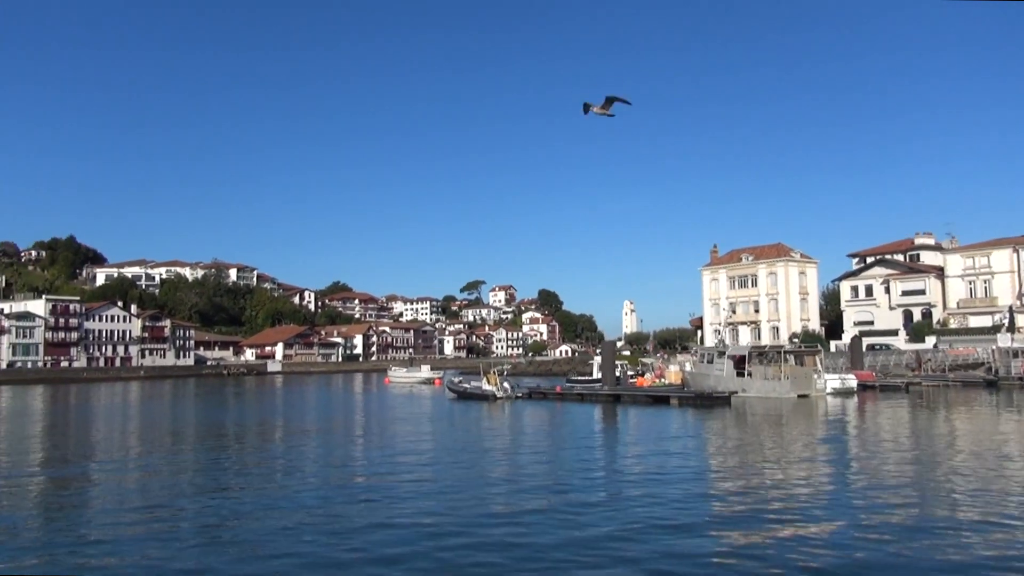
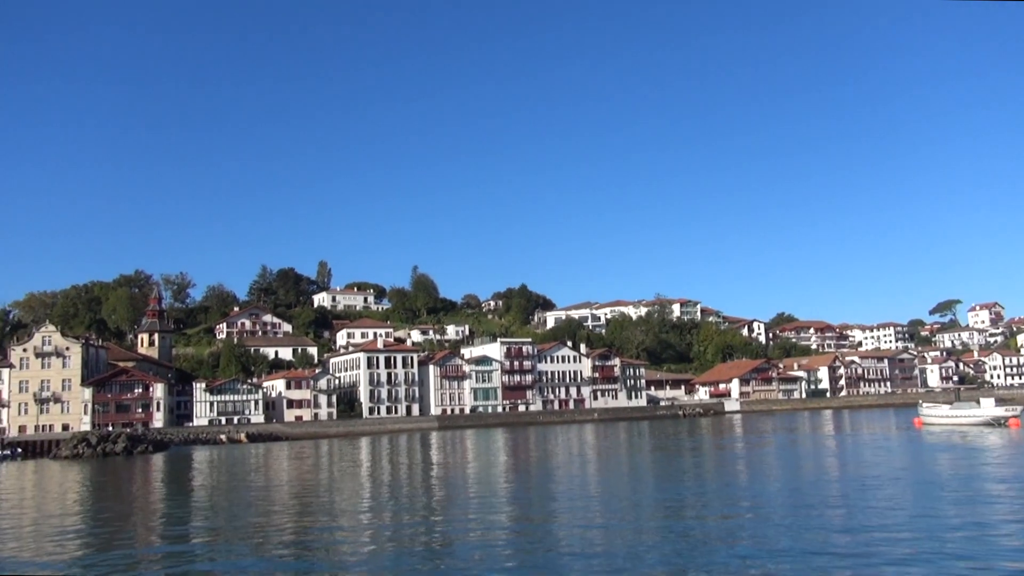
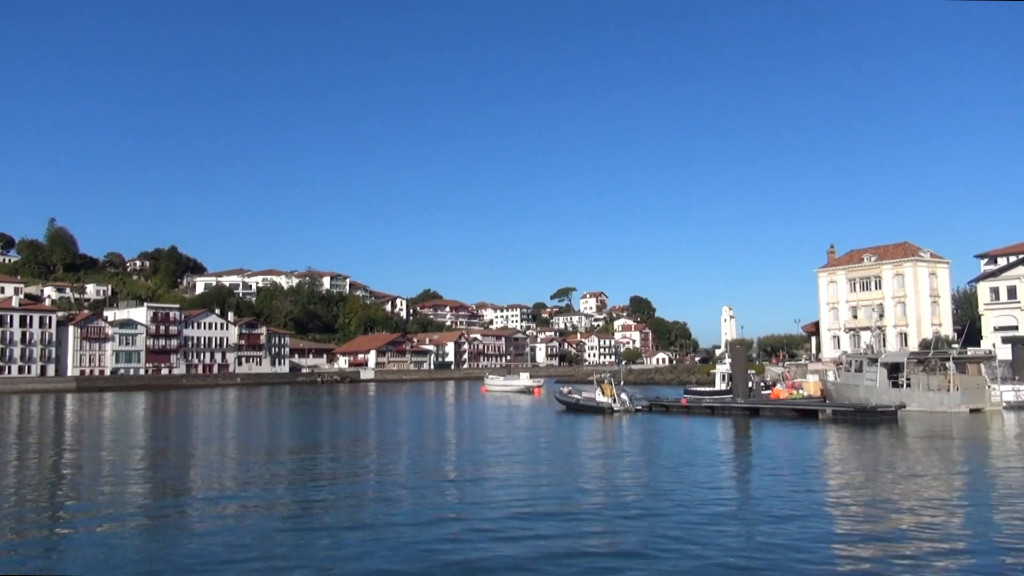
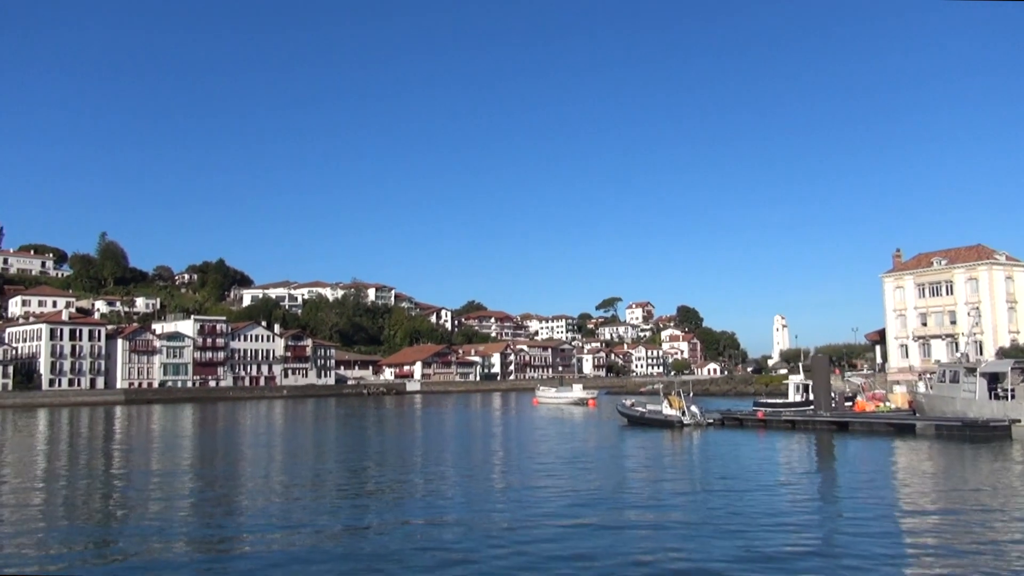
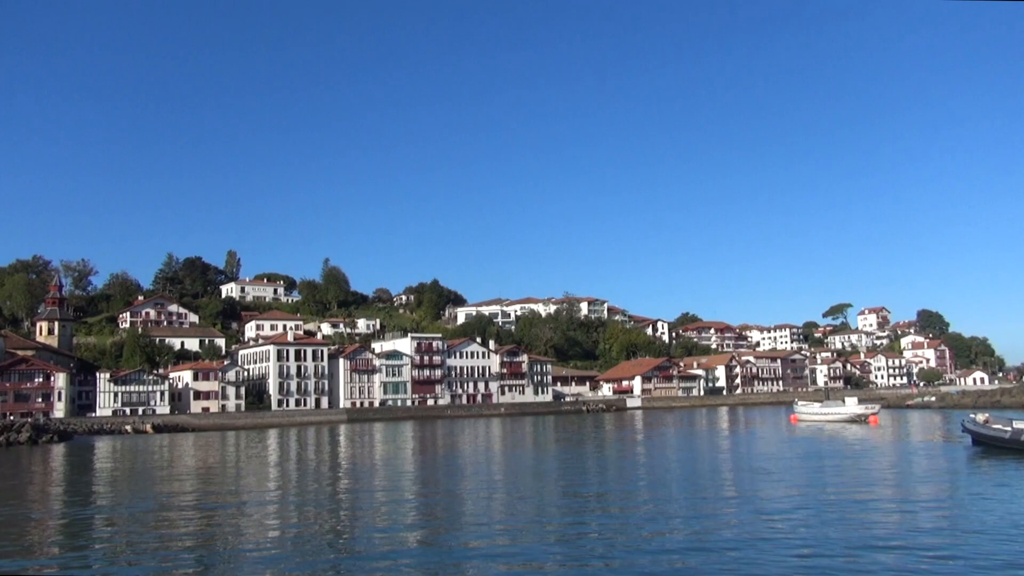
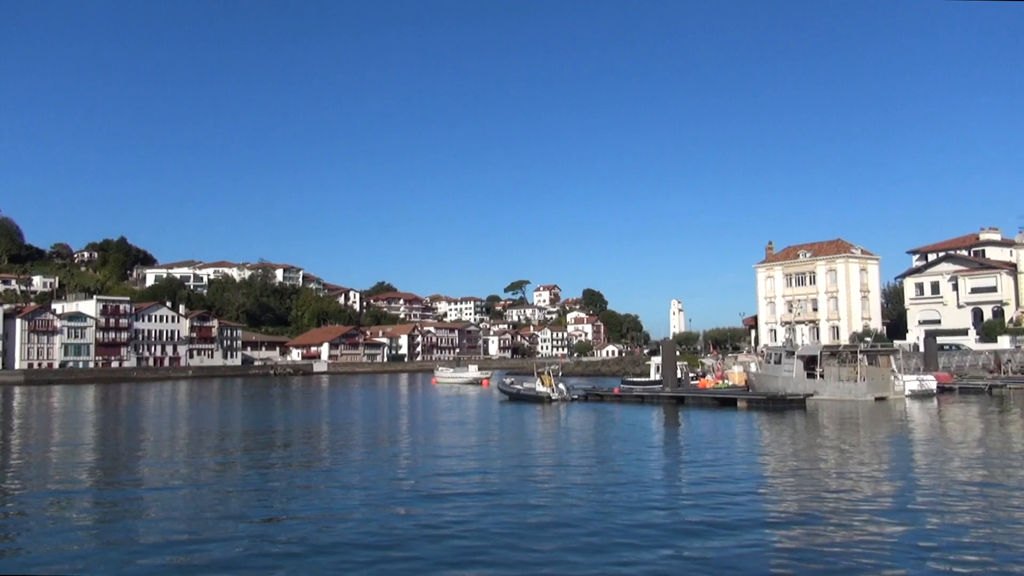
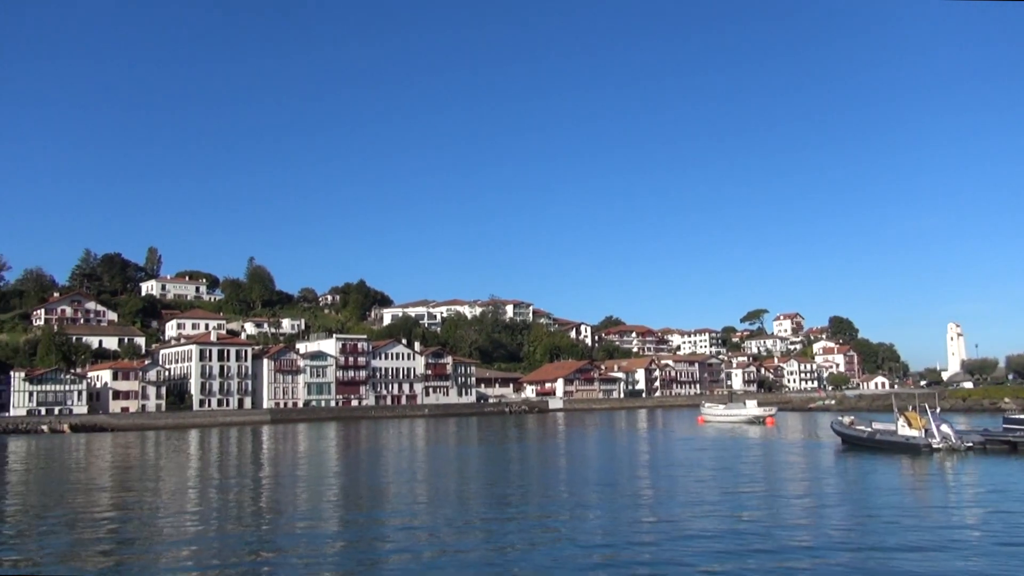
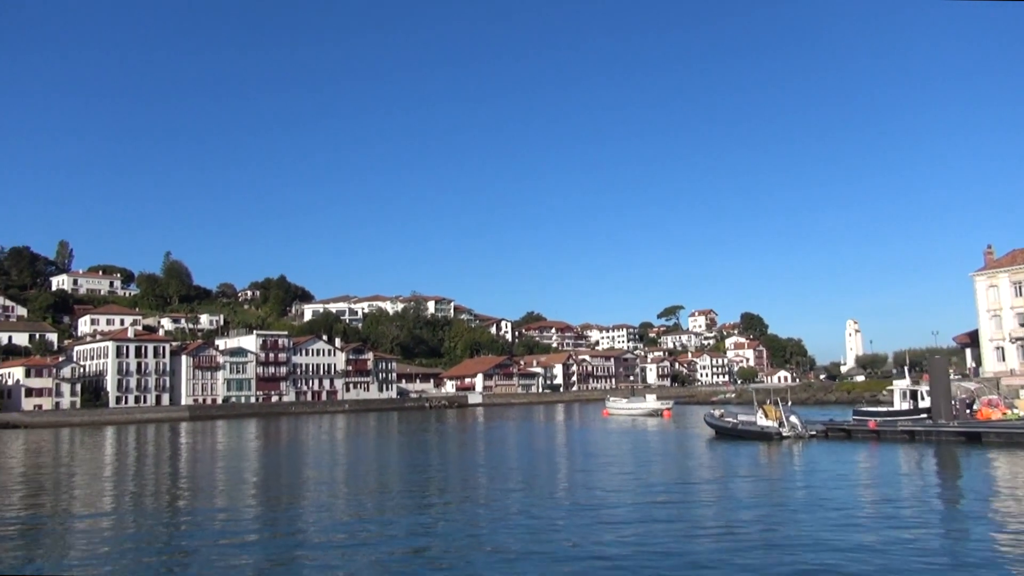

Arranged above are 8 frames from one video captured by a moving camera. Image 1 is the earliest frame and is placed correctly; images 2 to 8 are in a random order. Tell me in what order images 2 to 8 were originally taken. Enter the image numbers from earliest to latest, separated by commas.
6, 3, 4, 8, 7, 5, 2
